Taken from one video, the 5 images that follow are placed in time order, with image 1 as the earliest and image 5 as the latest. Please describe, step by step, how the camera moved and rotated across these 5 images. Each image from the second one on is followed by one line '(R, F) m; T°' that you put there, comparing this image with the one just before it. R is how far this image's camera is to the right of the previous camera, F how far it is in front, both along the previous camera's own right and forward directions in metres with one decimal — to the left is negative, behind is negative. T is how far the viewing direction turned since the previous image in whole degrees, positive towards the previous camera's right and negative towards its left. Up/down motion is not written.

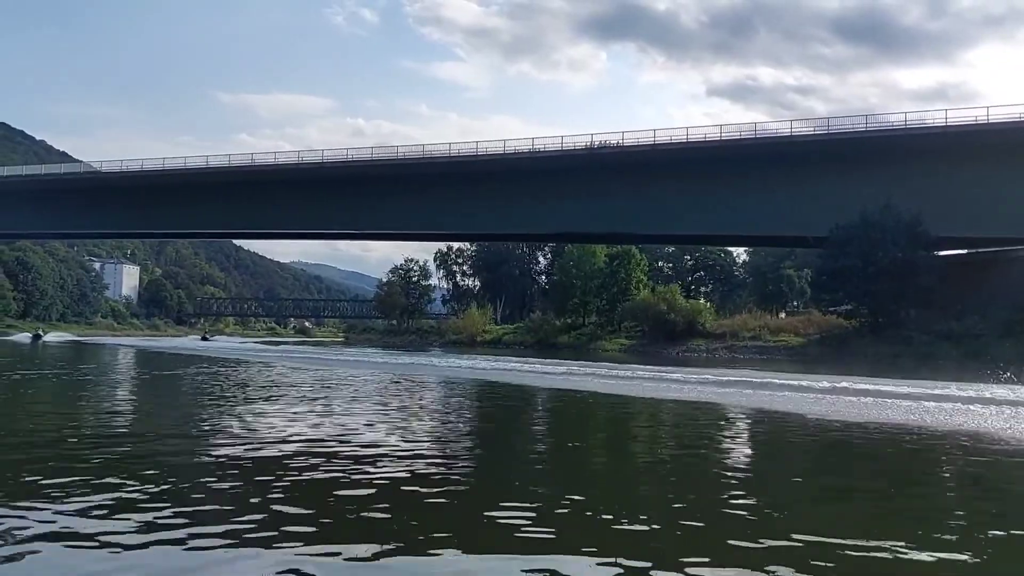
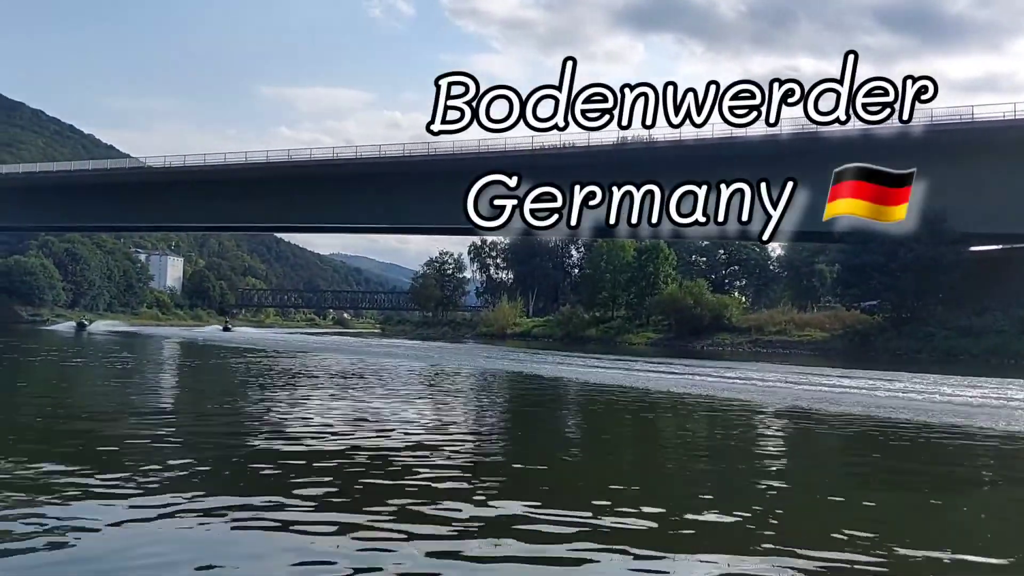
(+0.4, -0.8) m; -2°
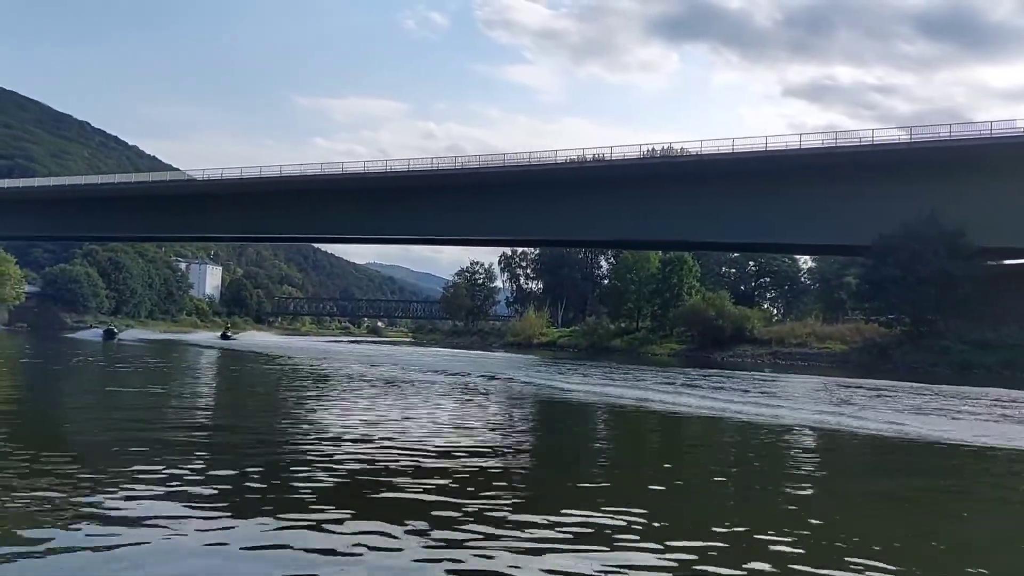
(+0.4, -1.0) m; -2°
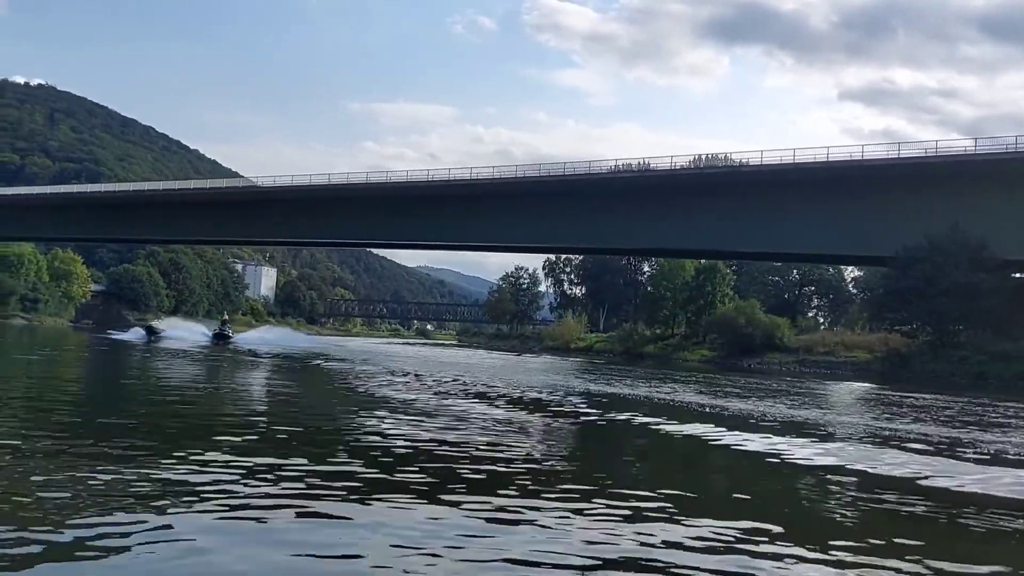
(+0.6, -1.6) m; -3°
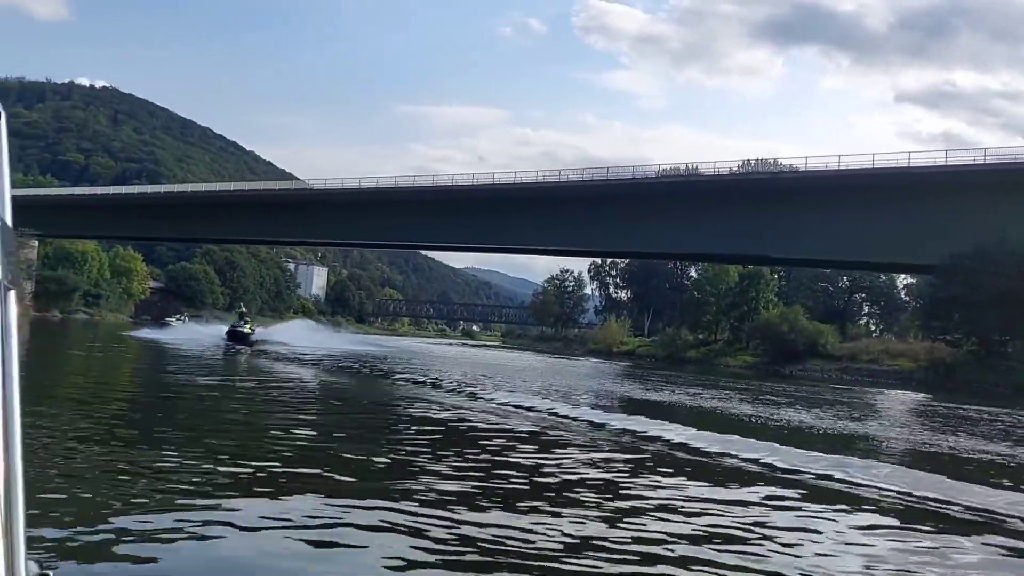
(+0.3, -0.5) m; -3°
